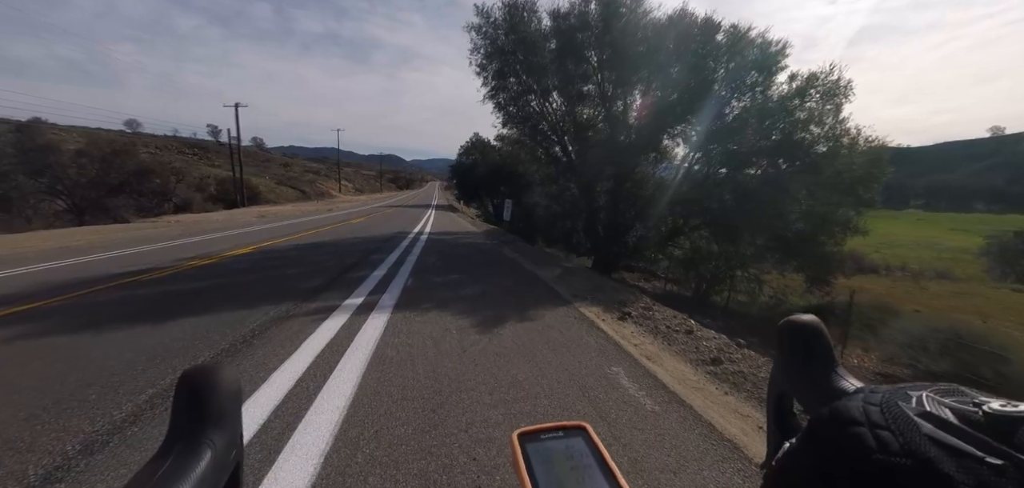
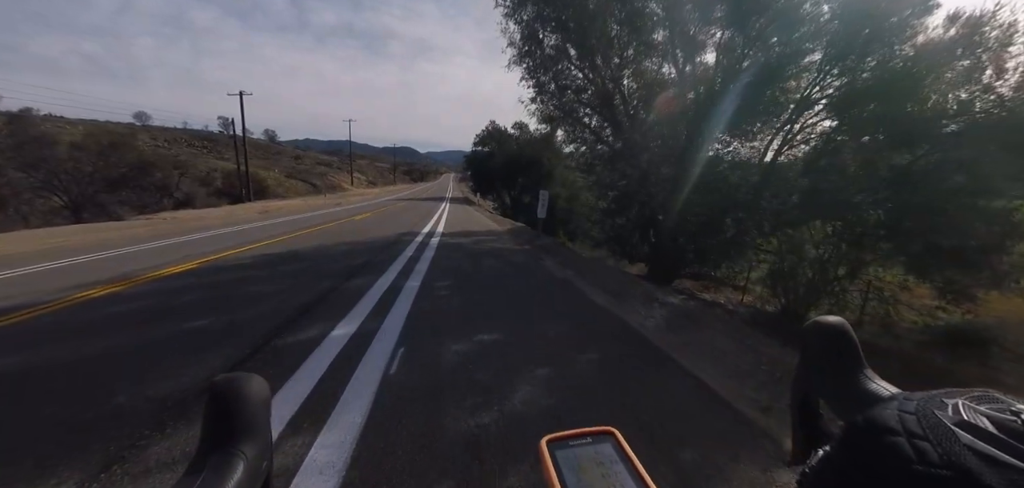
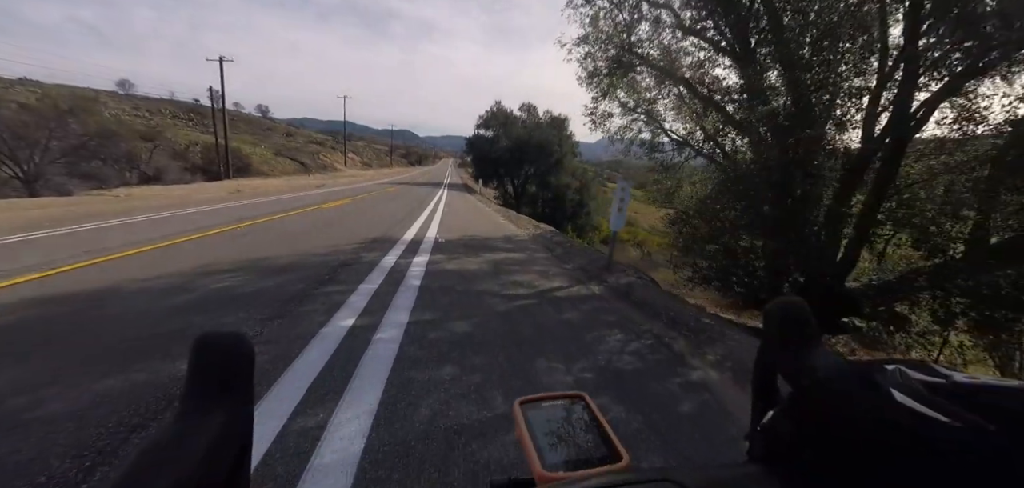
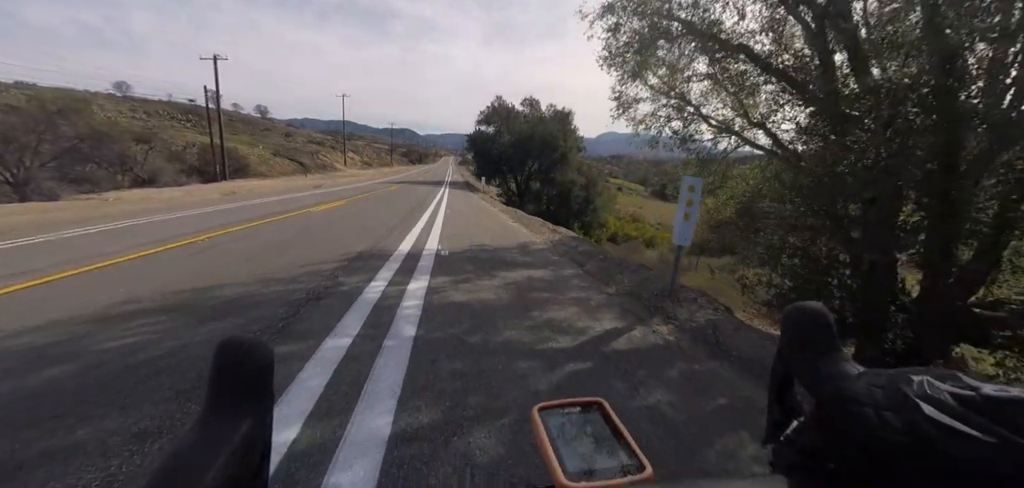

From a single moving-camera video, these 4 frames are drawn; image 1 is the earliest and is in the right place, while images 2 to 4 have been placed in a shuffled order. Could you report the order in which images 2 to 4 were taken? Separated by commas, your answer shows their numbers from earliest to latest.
2, 3, 4
